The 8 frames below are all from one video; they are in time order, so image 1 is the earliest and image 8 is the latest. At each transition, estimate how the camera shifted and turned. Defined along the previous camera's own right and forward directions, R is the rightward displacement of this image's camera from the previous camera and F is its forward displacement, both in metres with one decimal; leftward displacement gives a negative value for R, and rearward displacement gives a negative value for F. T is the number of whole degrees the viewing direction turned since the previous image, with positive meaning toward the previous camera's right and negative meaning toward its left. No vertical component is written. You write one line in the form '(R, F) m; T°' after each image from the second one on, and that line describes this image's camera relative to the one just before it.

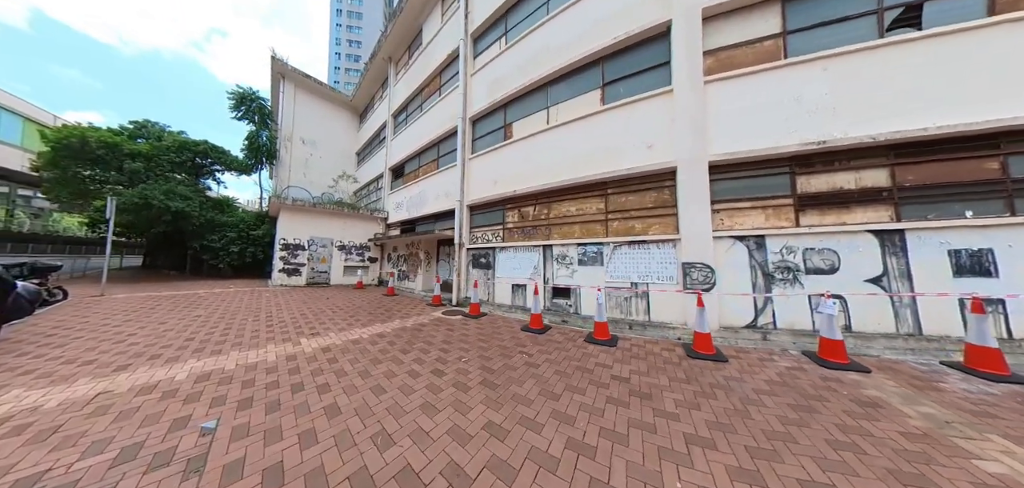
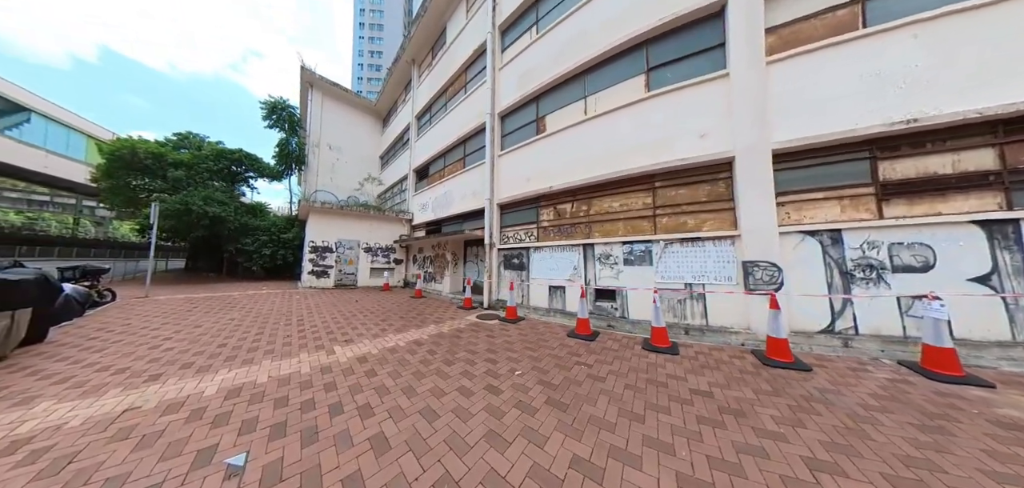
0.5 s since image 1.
(-0.6, +0.5) m; -3°
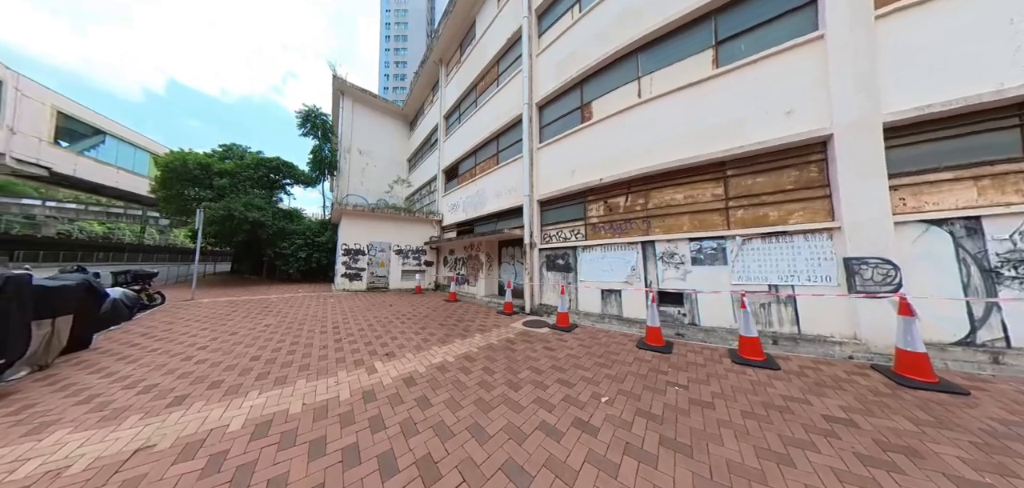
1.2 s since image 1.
(-0.7, +0.6) m; -4°
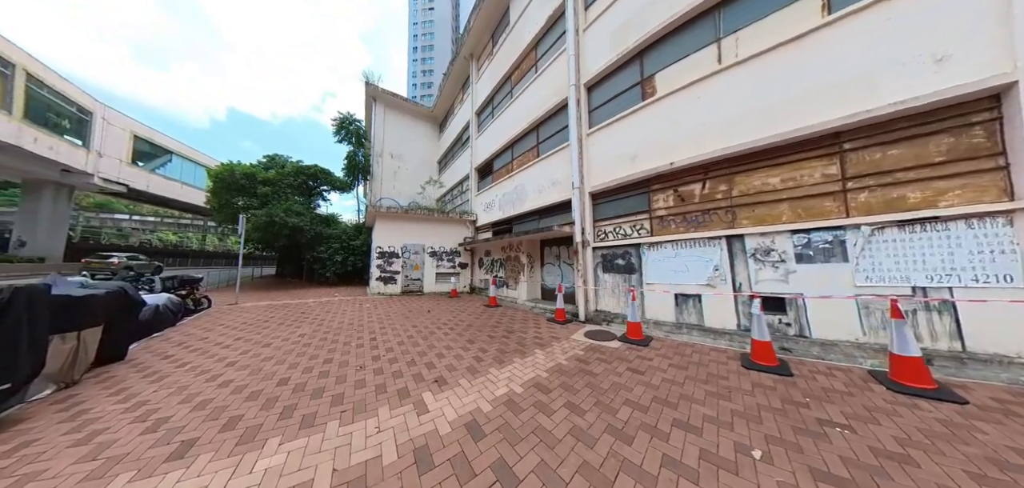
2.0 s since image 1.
(-0.6, +0.8) m; -5°
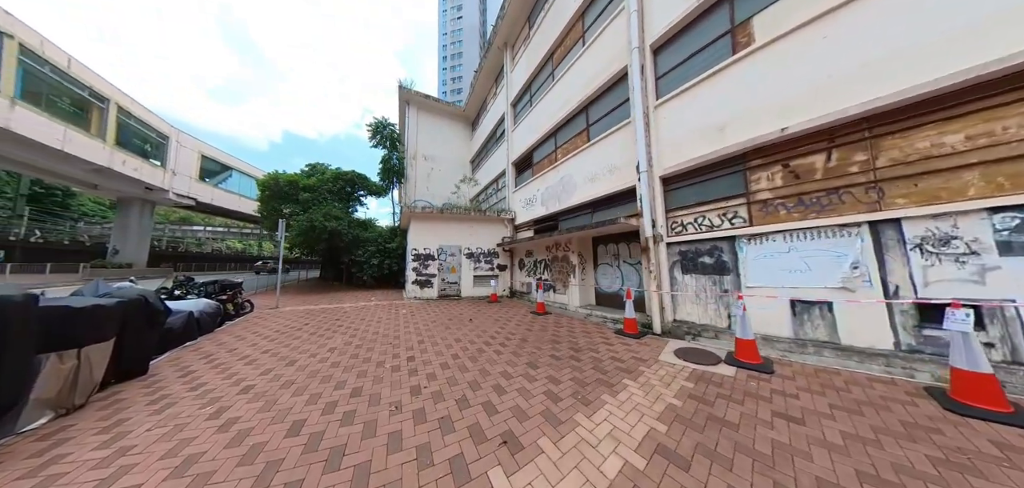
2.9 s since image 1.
(-0.5, +0.8) m; -7°
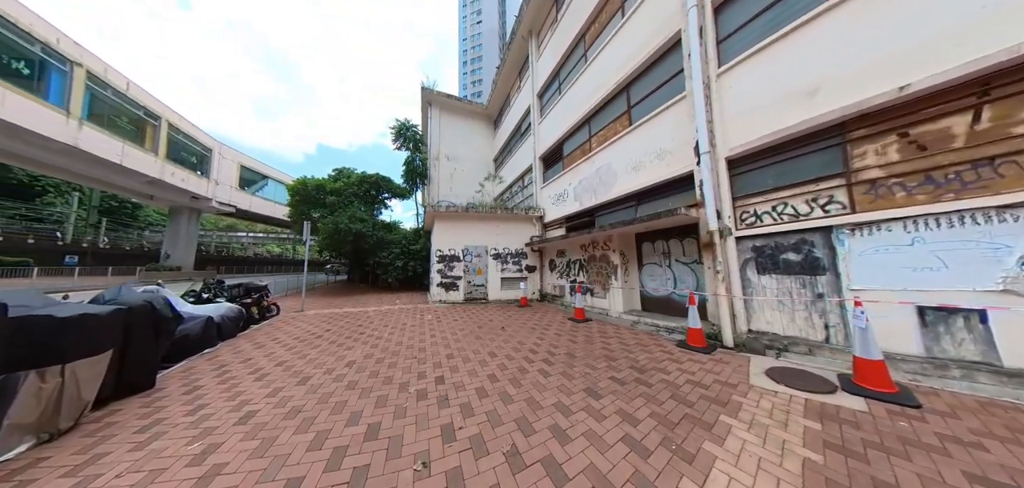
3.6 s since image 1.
(-0.3, +0.5) m; -5°
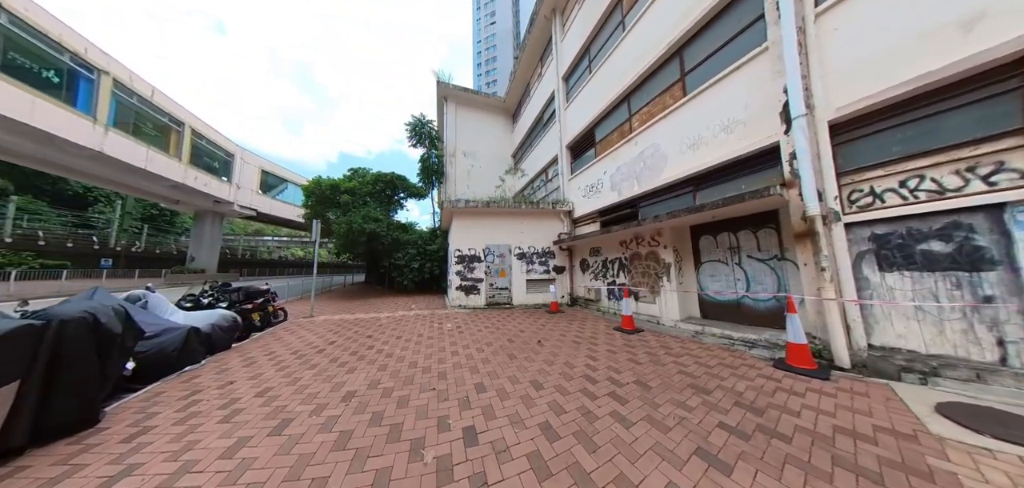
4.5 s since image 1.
(-0.3, +0.7) m; -3°
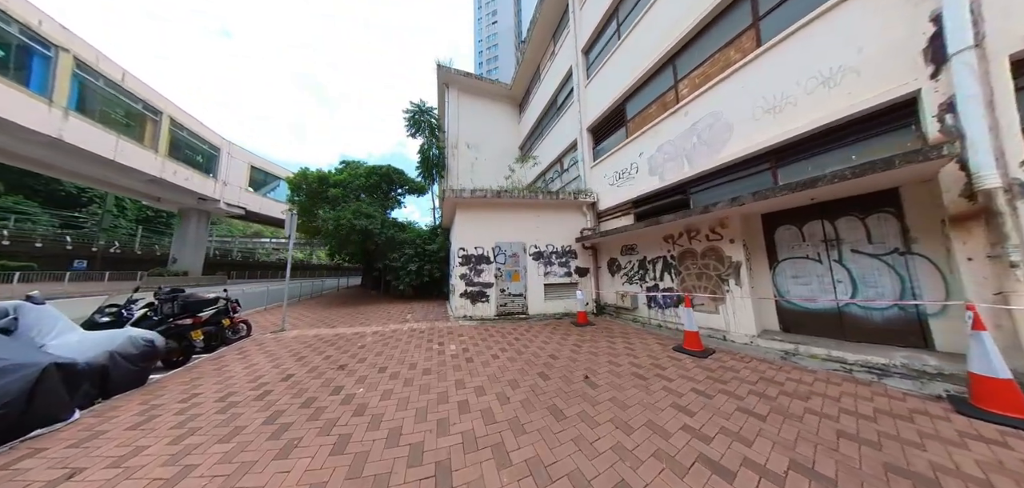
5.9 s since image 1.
(-0.3, +1.0) m; 0°
